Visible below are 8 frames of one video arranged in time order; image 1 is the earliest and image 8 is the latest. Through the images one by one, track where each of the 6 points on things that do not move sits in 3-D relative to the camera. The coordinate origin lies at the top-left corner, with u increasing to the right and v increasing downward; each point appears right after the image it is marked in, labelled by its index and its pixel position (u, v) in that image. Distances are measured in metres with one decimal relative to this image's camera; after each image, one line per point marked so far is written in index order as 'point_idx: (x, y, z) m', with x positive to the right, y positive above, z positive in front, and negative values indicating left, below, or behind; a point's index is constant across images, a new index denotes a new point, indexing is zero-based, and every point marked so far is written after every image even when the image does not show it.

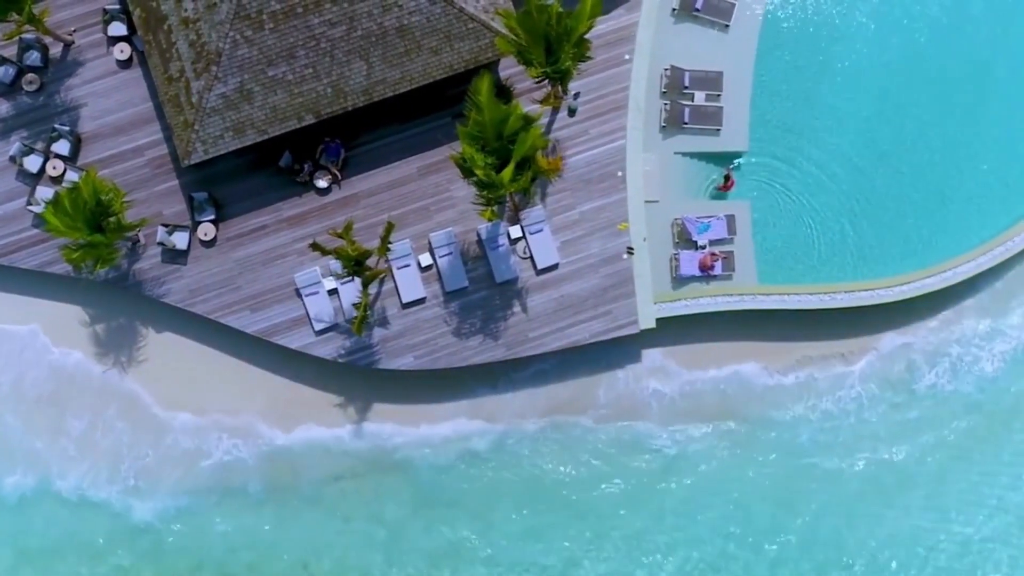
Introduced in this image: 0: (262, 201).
0: (-5.0, +1.7, +14.8) m
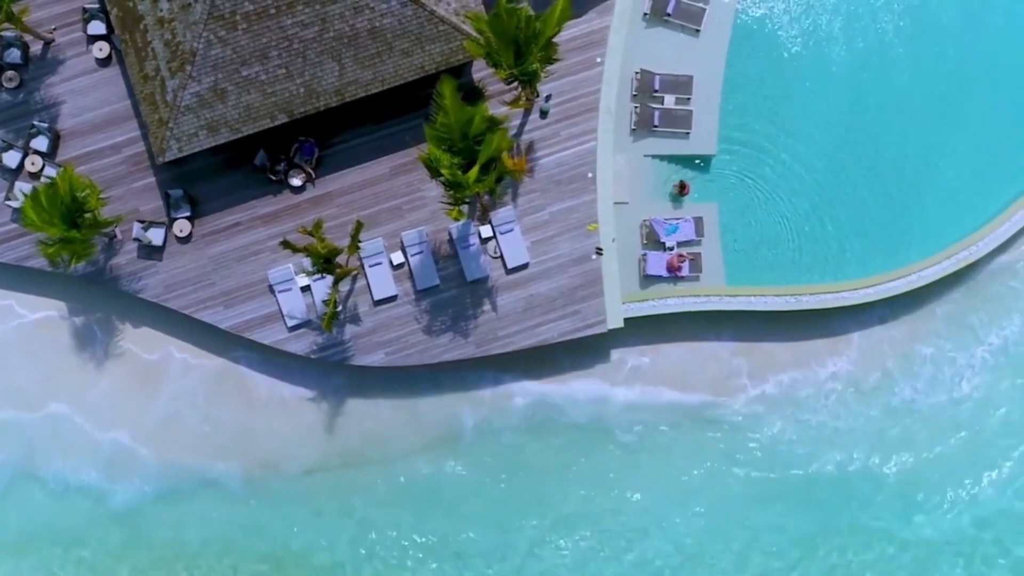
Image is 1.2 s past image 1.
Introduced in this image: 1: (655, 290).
0: (-5.6, +1.8, +14.9) m
1: (+2.9, 0.0, +15.3) m
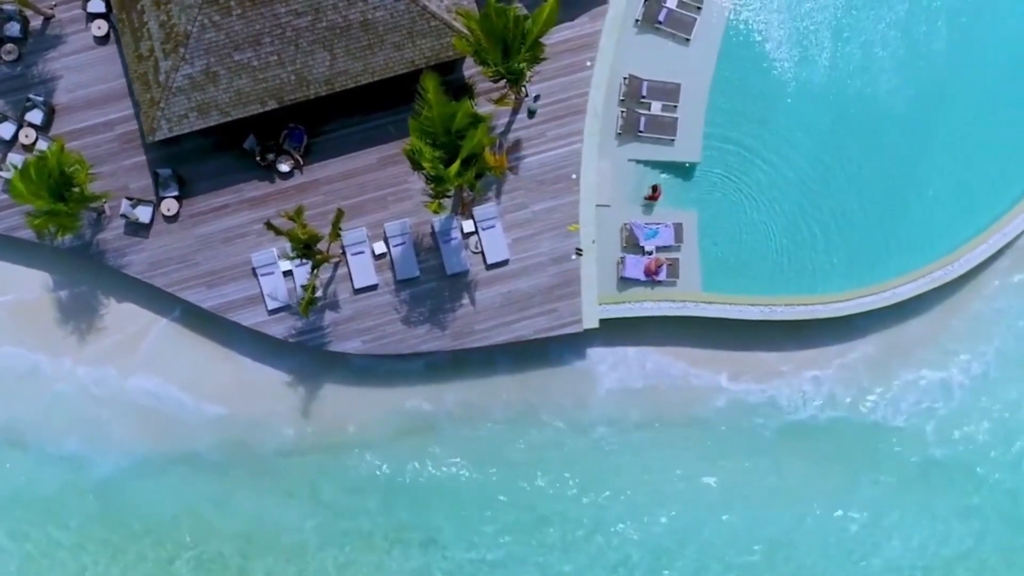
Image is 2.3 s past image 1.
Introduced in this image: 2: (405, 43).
0: (-5.9, +2.2, +15.2) m
1: (+2.5, -0.1, +15.5) m
2: (-2.0, +4.6, +14.0) m
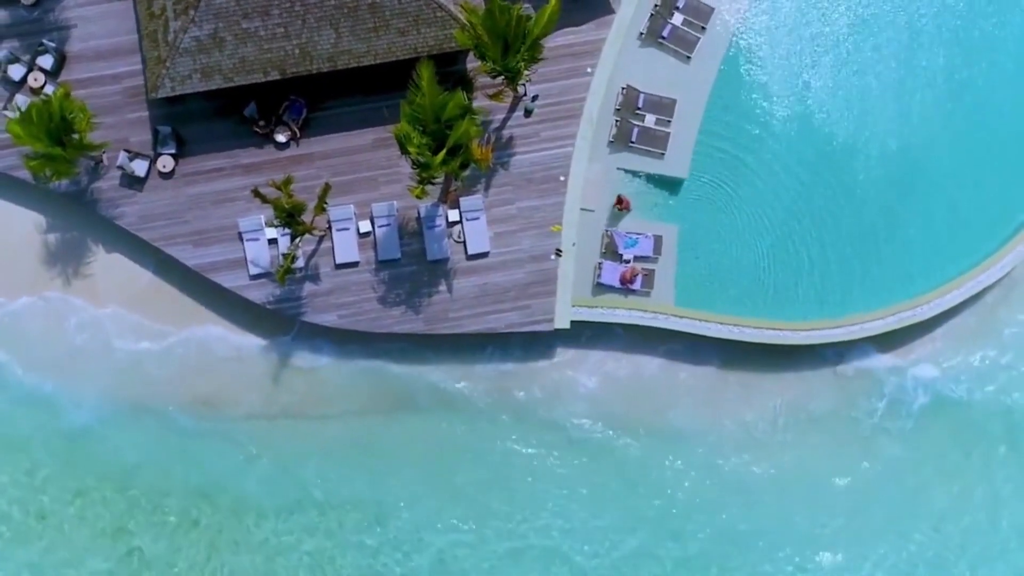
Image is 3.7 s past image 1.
0: (-6.1, +3.0, +15.5) m
1: (+2.0, -0.2, +15.8) m
2: (-2.0, +5.0, +14.3) m
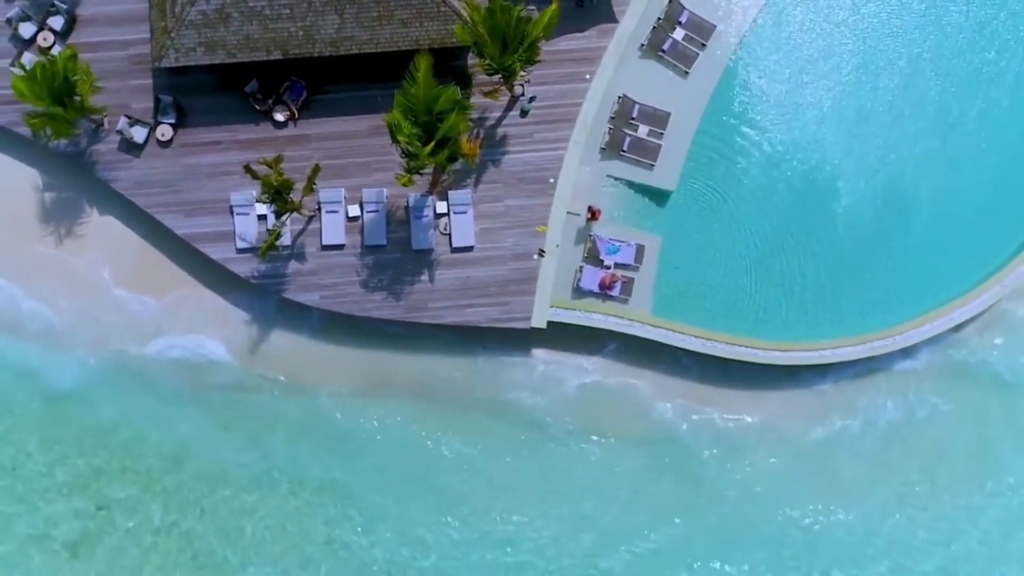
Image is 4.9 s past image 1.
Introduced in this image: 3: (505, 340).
0: (-6.2, +3.6, +15.8) m
1: (+1.5, -0.3, +16.0) m
2: (-2.0, +5.2, +14.5) m
3: (-0.2, -1.2, +16.6) m
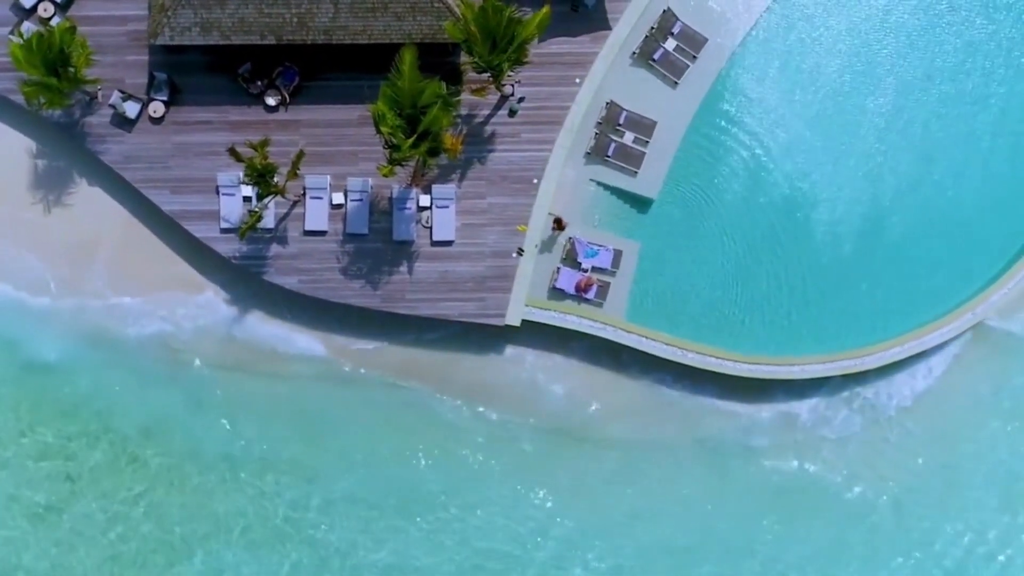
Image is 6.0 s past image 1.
0: (-6.5, +4.1, +16.0) m
1: (+1.0, -0.3, +16.2) m
2: (-2.1, +5.4, +14.7) m
3: (-0.7, -1.1, +16.8) m
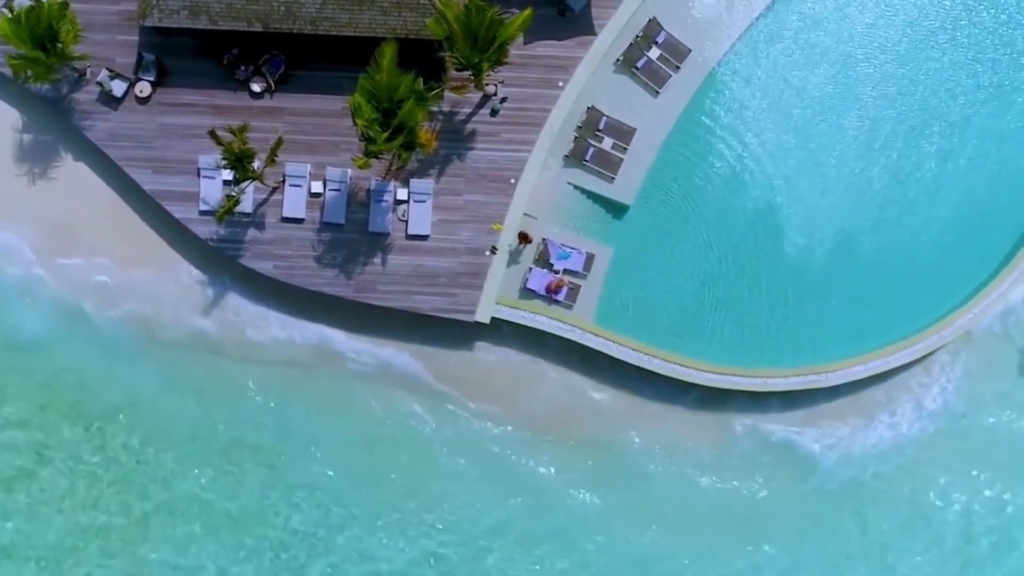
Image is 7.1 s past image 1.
0: (-6.8, +4.5, +16.2) m
1: (+0.4, -0.3, +16.4) m
2: (-2.4, +5.6, +14.9) m
3: (-1.4, -1.0, +17.0) m
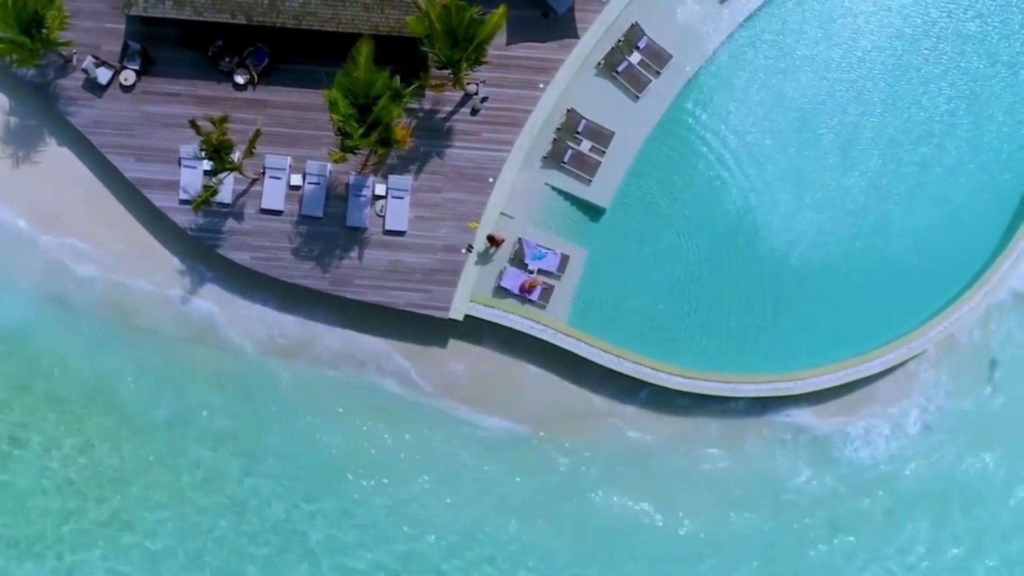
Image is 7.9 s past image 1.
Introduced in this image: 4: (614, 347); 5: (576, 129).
0: (-7.2, +4.8, +16.3) m
1: (-0.2, -0.3, +16.5) m
2: (-2.8, +5.7, +15.0) m
3: (-2.0, -0.9, +17.1) m
4: (+2.3, -1.3, +16.7) m
5: (+1.5, +3.5, +16.5) m
